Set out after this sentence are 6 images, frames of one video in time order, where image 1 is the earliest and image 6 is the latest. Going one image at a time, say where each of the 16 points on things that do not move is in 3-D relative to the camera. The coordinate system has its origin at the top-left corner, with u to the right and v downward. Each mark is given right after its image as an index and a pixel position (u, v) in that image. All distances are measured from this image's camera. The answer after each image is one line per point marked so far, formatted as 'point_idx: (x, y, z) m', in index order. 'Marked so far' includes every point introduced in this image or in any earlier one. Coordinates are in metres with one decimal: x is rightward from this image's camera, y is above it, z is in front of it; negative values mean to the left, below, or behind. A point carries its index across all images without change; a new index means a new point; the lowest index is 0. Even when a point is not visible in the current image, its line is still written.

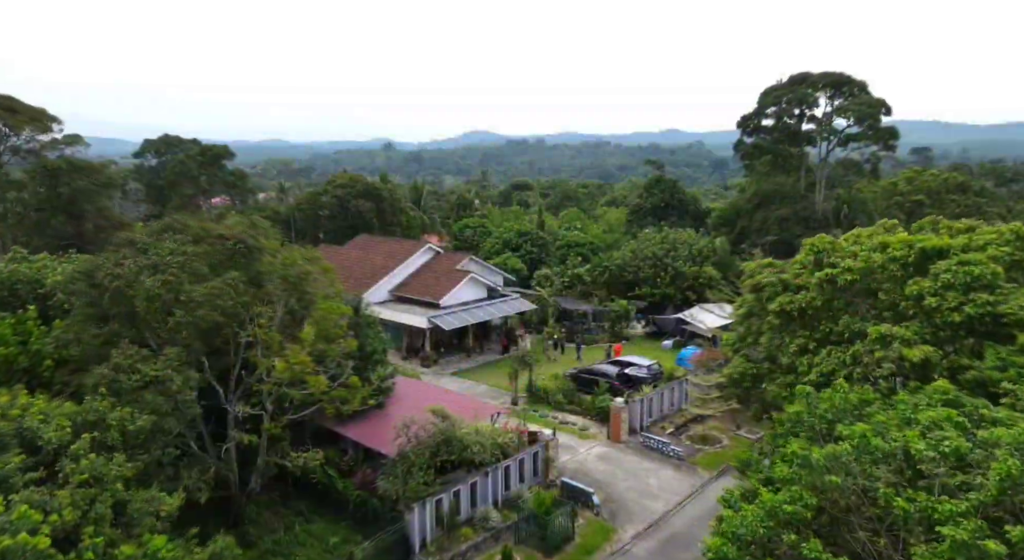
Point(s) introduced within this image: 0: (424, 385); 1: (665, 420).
0: (-2.2, -2.6, +18.7) m
1: (+4.0, -3.6, +19.4) m
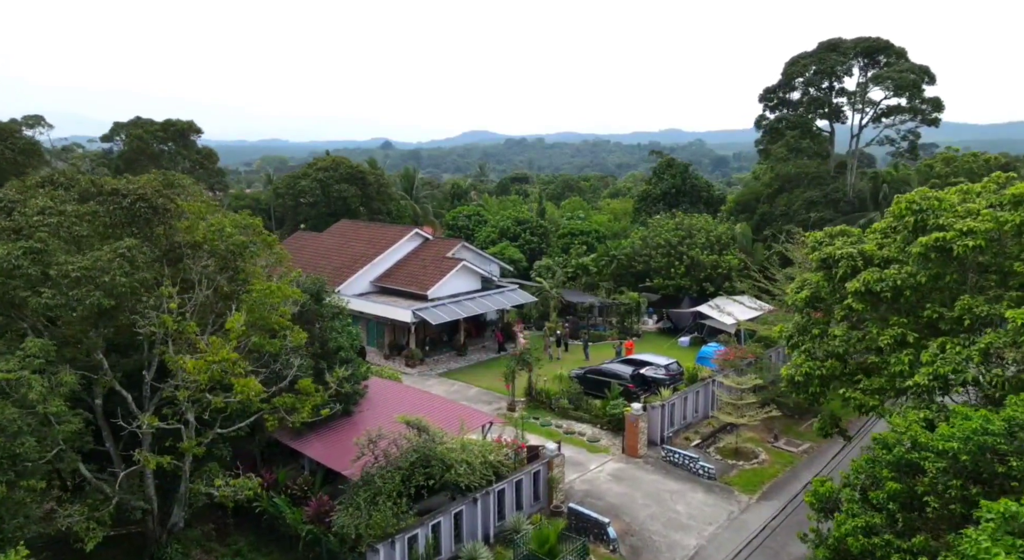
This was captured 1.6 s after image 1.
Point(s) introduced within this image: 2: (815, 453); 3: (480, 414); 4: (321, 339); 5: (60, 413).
0: (-2.3, -2.2, +15.7) m
1: (+3.9, -3.3, +16.5) m
2: (+6.2, -3.5, +15.3) m
3: (-0.6, -2.5, +13.9) m
4: (-3.4, -1.1, +13.4) m
5: (-4.8, -1.4, +7.9) m
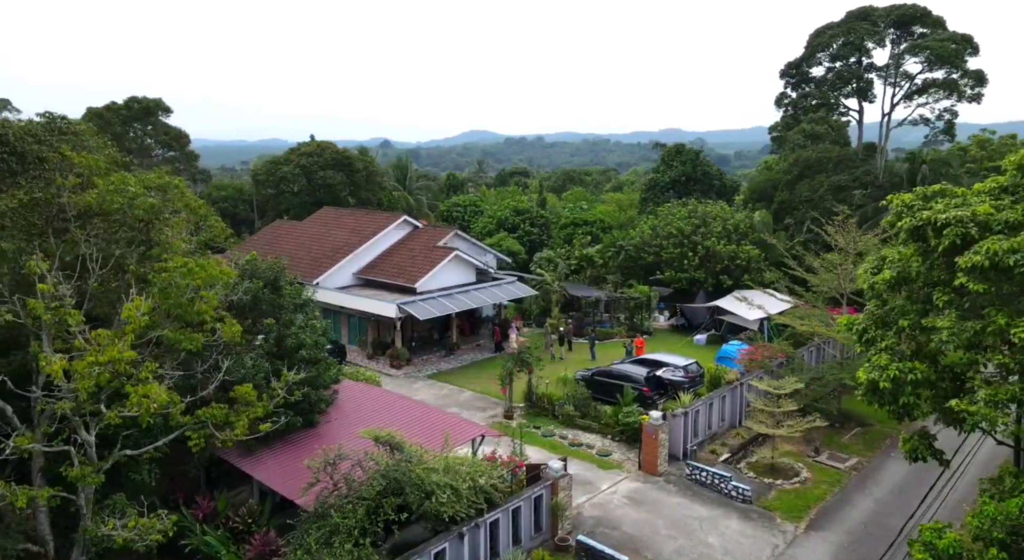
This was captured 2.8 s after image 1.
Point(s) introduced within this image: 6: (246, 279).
0: (-2.4, -2.0, +13.4) m
1: (+3.8, -3.0, +14.2) m
2: (+6.1, -3.3, +12.9) m
3: (-0.7, -2.2, +11.5) m
4: (-3.5, -0.8, +11.0) m
5: (-4.9, -1.2, +5.6) m
6: (-4.0, 0.0, +11.2) m
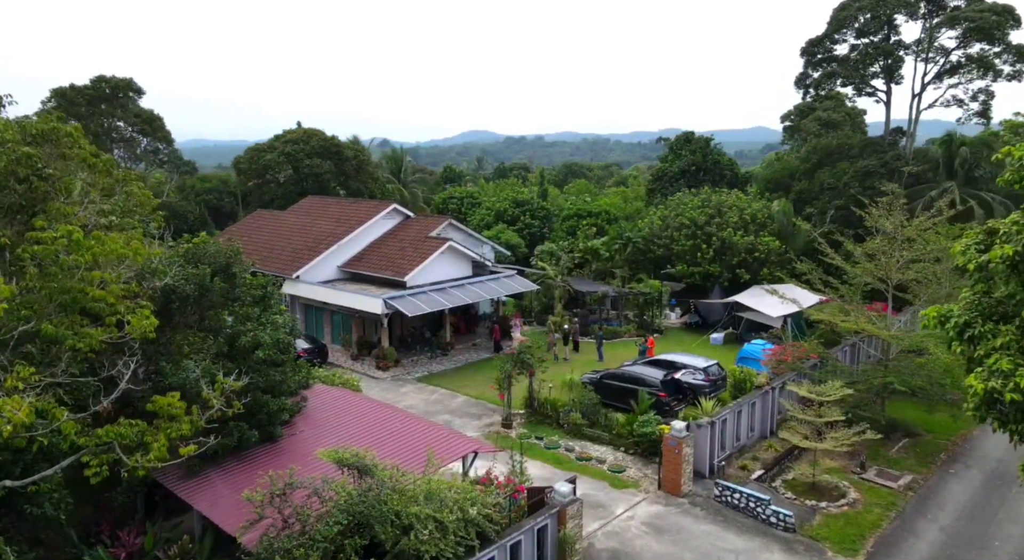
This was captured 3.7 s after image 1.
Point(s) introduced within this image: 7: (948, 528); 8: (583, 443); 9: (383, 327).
0: (-2.4, -1.8, +11.5) m
1: (+3.8, -2.8, +12.3) m
2: (+6.1, -3.1, +11.1) m
3: (-0.7, -2.1, +9.7) m
4: (-3.5, -0.6, +9.2) m
5: (-4.9, -1.0, +3.8) m
6: (-4.0, +0.2, +9.3) m
7: (+5.9, -3.3, +10.1) m
8: (+1.2, -2.8, +13.0) m
9: (-3.0, -1.1, +17.7) m
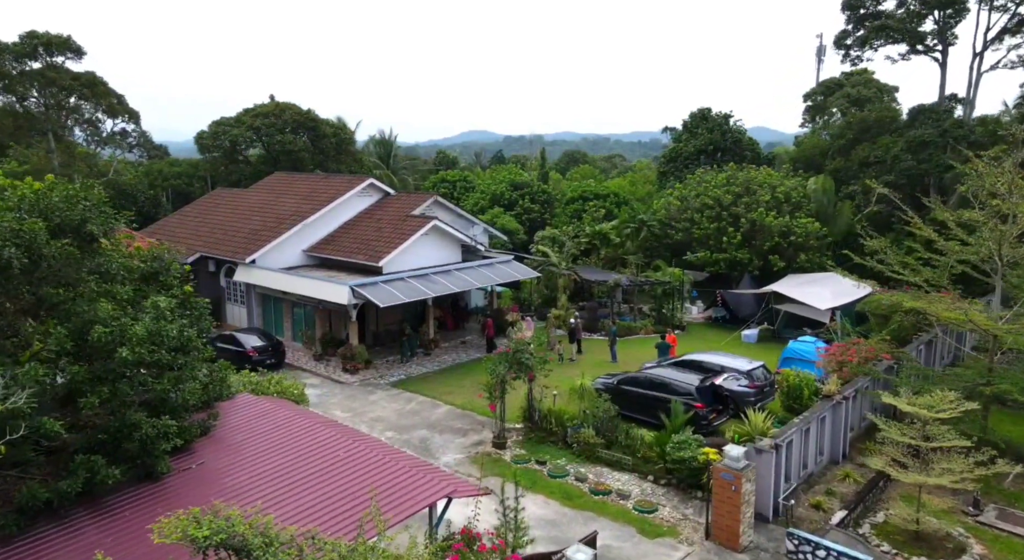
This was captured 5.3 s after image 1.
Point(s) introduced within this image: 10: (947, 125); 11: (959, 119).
0: (-2.5, -1.5, +8.5) m
1: (+3.7, -2.5, +9.3) m
2: (+6.0, -2.8, +8.0) m
3: (-0.8, -1.8, +6.6) m
4: (-3.6, -0.3, +6.1) m
5: (-5.0, -0.7, +0.7) m
6: (-4.1, +0.5, +6.3) m
7: (+5.8, -3.0, +7.0) m
8: (+1.2, -2.5, +10.0) m
9: (-3.1, -0.8, +14.6) m
10: (+10.9, +3.9, +18.7) m
11: (+11.4, +4.1, +19.2) m
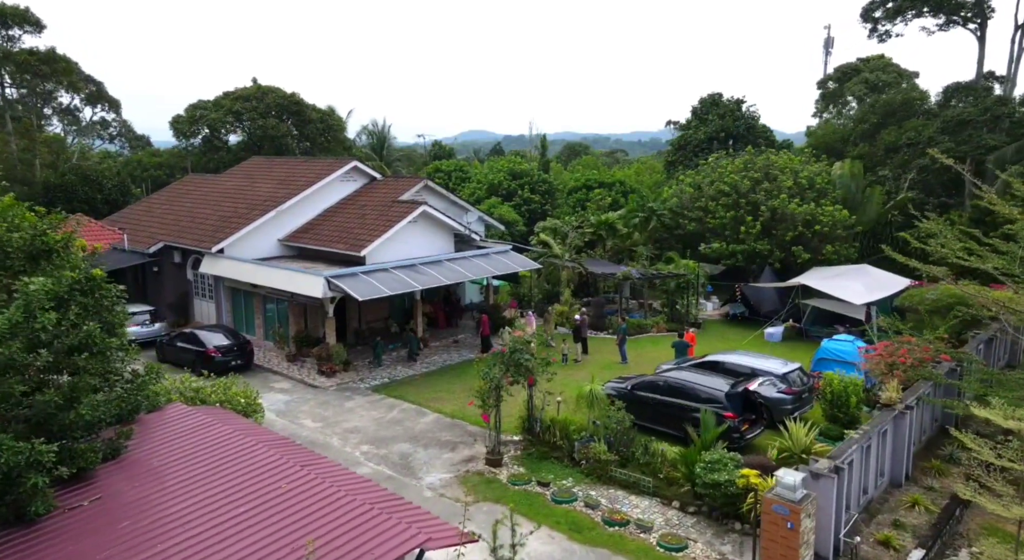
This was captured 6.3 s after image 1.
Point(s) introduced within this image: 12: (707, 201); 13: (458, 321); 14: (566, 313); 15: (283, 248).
0: (-2.5, -1.3, +6.8) m
1: (+3.7, -2.4, +7.6) m
2: (+6.0, -2.6, +6.4) m
3: (-0.8, -1.6, +5.0) m
4: (-3.6, -0.2, +4.5) m
5: (-5.0, -0.5, -1.0) m
6: (-4.1, +0.7, +4.6) m
7: (+5.7, -2.9, +5.3) m
8: (+1.1, -2.4, +8.3) m
9: (-3.2, -0.6, +13.0) m
10: (+10.8, +4.0, +17.0) m
11: (+11.4, +4.3, +17.5) m
12: (+4.9, +2.0, +18.6) m
13: (-1.2, -0.9, +16.0) m
14: (+1.2, -0.7, +16.1) m
15: (-4.7, +0.7, +15.5) m
